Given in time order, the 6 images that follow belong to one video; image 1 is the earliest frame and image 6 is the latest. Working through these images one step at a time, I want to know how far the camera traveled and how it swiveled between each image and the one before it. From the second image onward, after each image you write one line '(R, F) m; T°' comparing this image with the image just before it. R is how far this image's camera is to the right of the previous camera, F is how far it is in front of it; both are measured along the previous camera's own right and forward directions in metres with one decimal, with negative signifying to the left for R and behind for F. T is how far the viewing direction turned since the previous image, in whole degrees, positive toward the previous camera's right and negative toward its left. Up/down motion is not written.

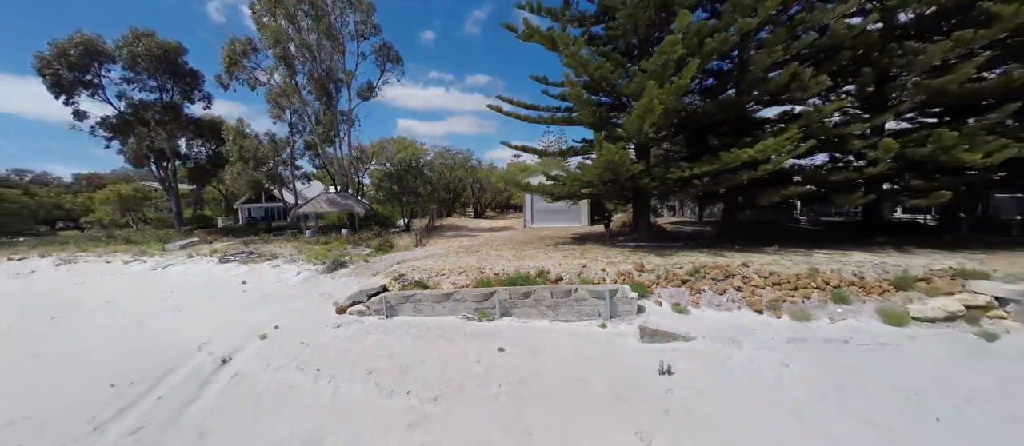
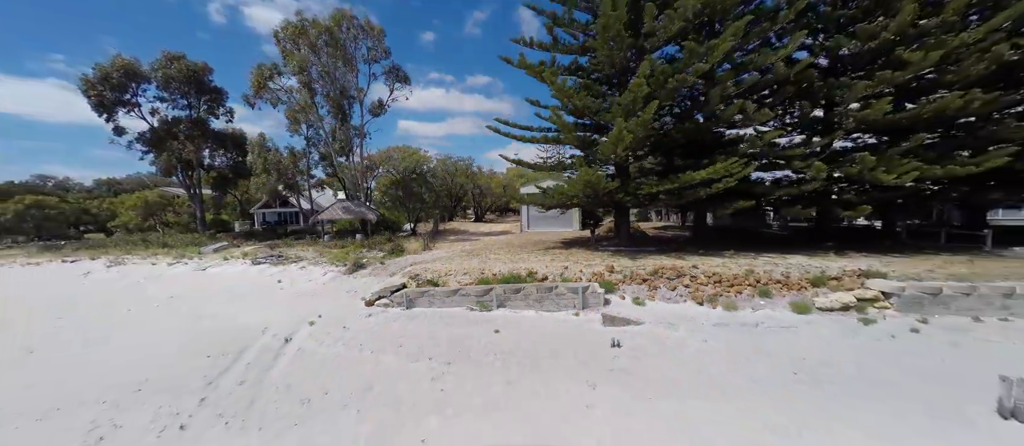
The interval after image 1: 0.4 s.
(+0.1, -1.2) m; 0°
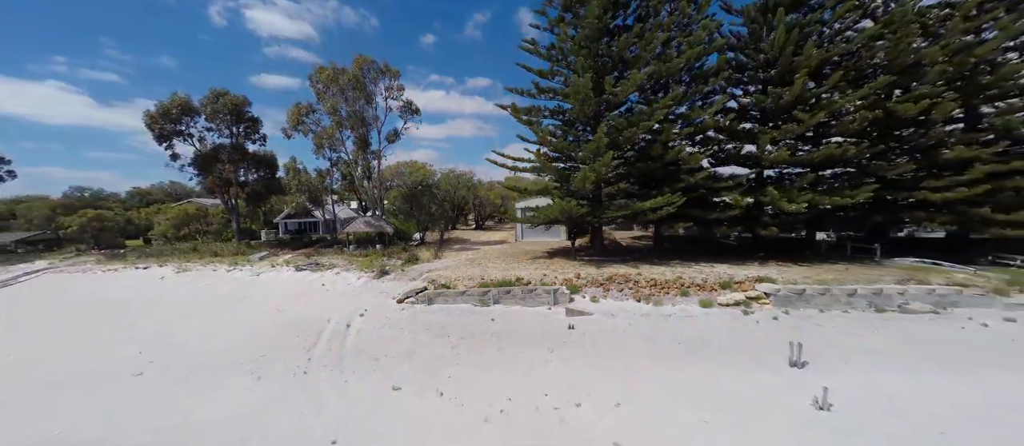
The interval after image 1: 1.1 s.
(+0.2, -2.3) m; 0°
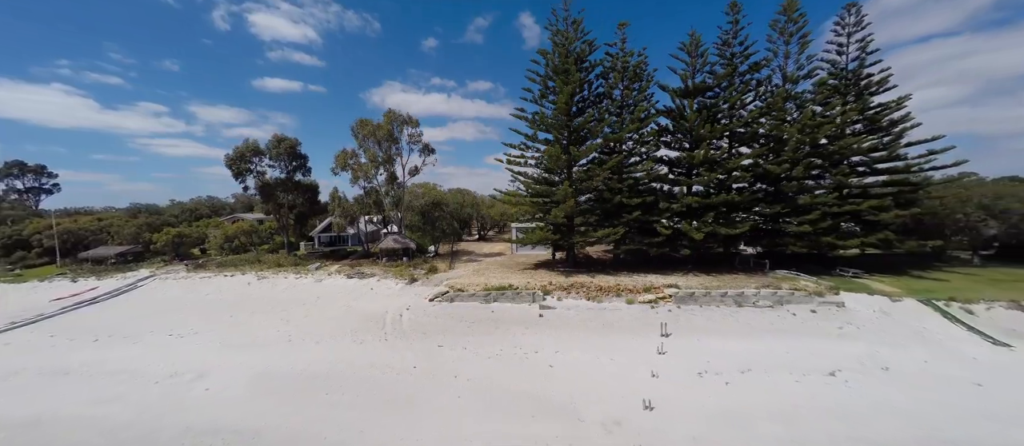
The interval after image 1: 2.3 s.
(+0.3, -4.2) m; 0°
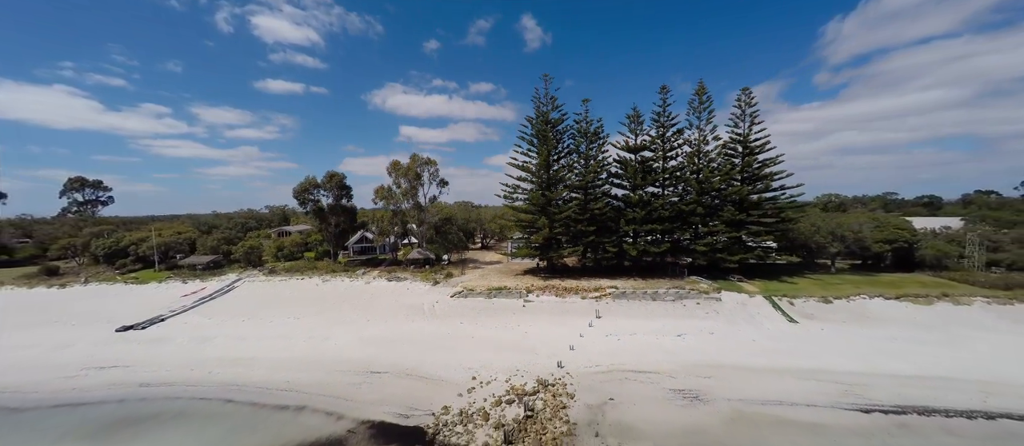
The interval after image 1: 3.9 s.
(+0.4, -6.2) m; 0°
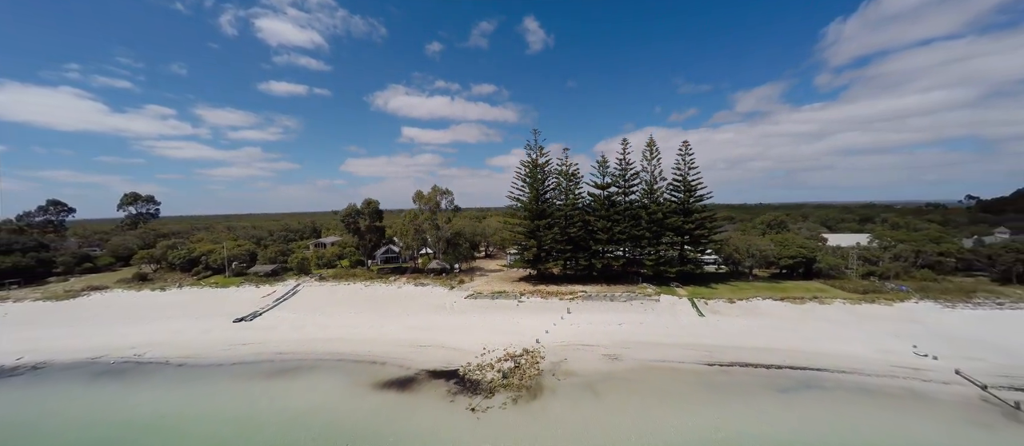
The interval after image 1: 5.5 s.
(+0.3, -6.9) m; 0°
